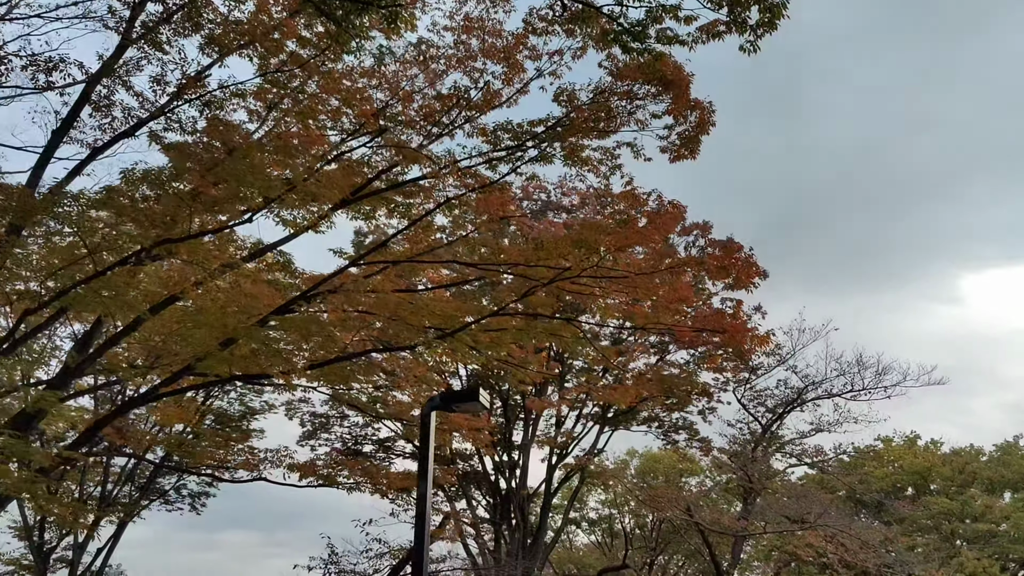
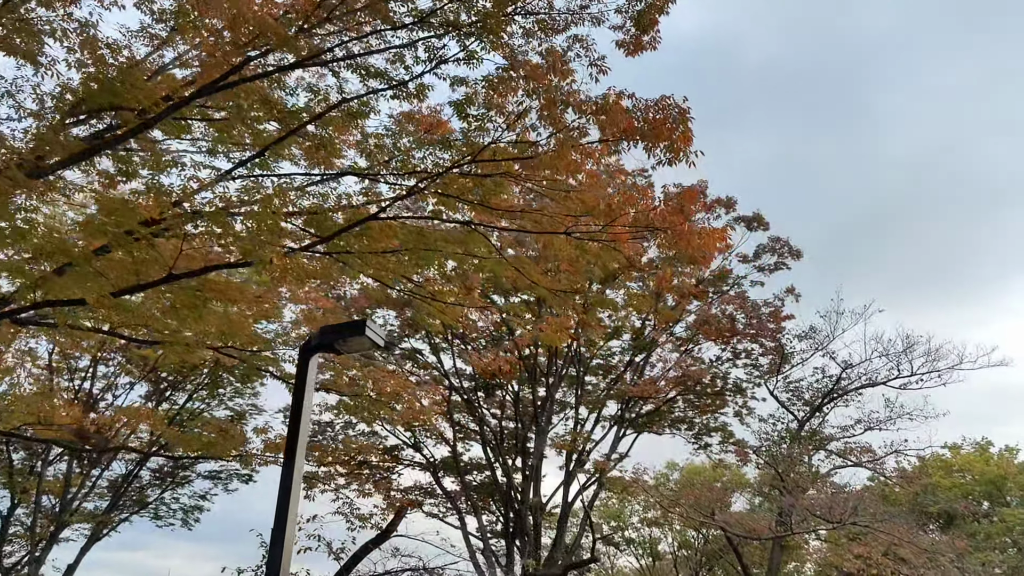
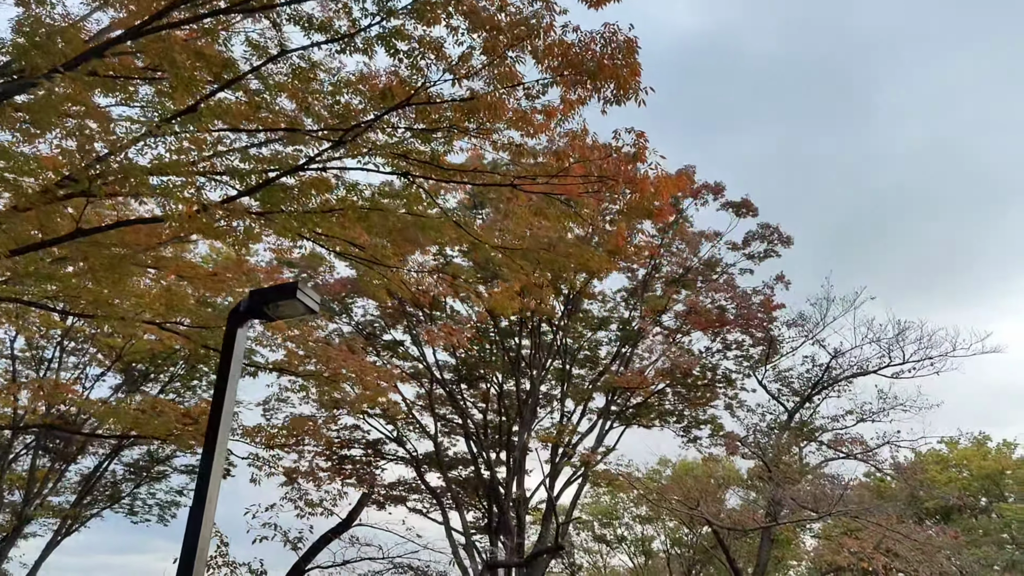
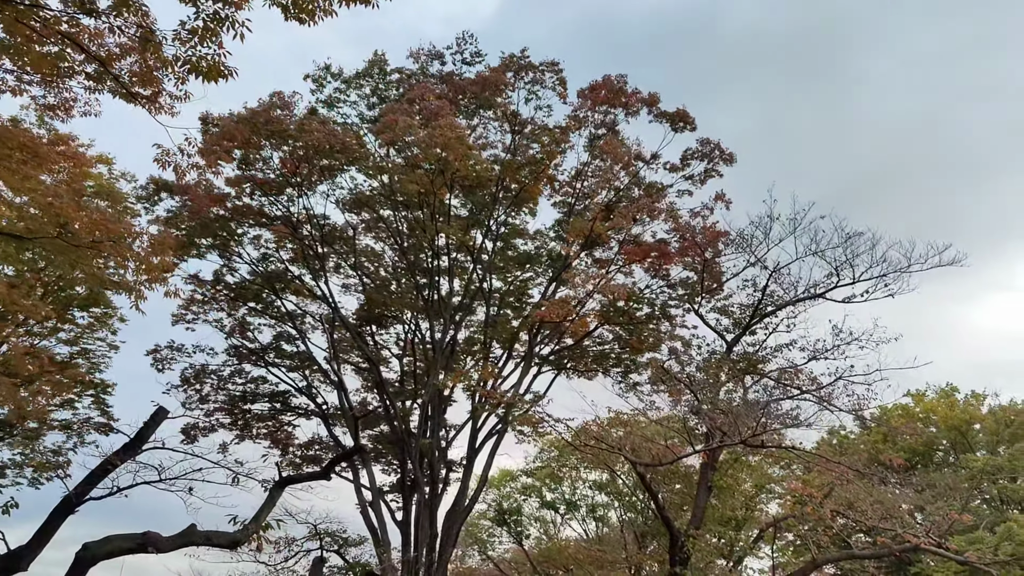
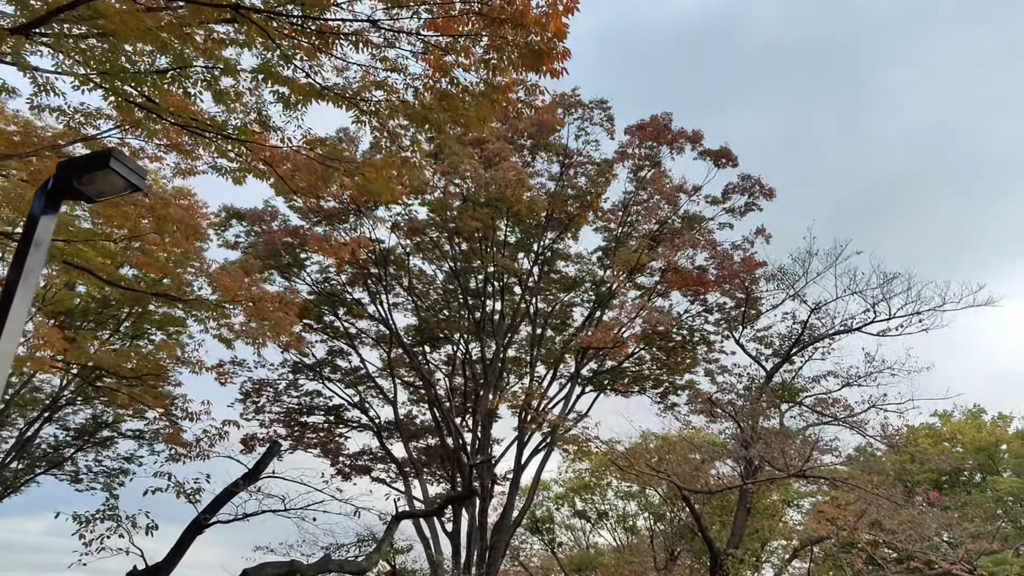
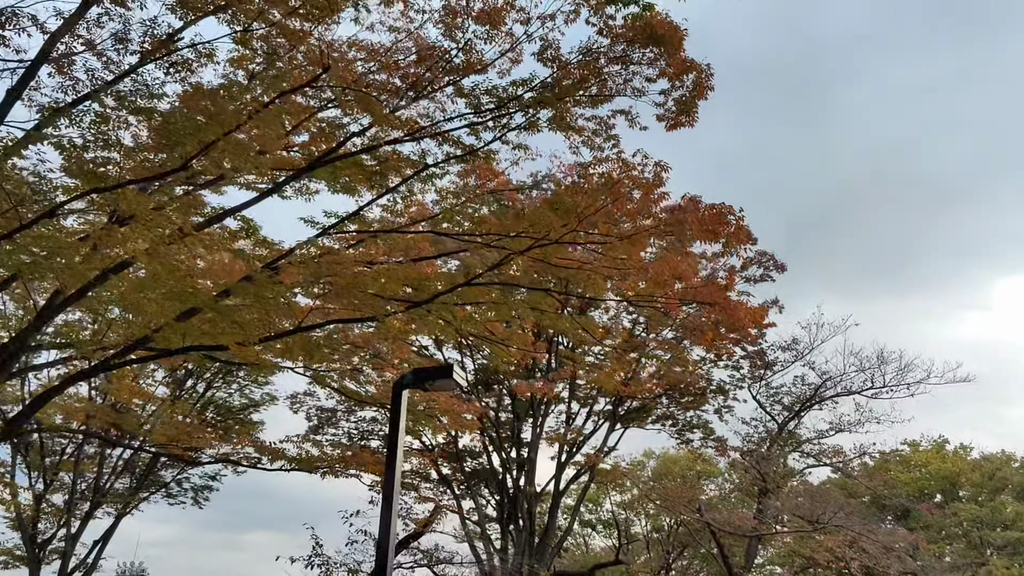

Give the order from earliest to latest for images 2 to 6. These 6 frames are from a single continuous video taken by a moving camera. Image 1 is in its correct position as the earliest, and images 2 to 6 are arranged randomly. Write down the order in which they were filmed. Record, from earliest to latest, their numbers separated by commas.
6, 2, 3, 5, 4
